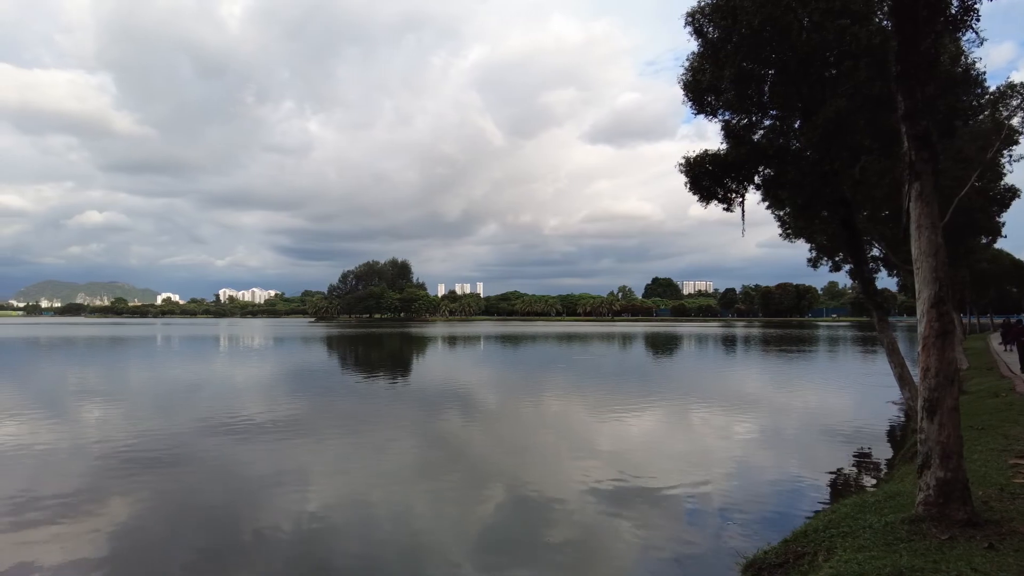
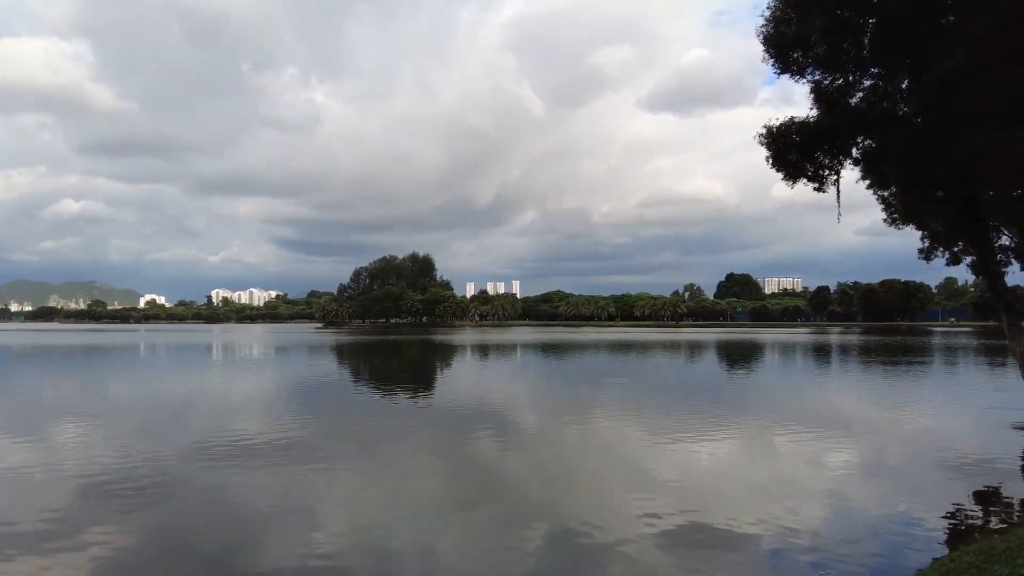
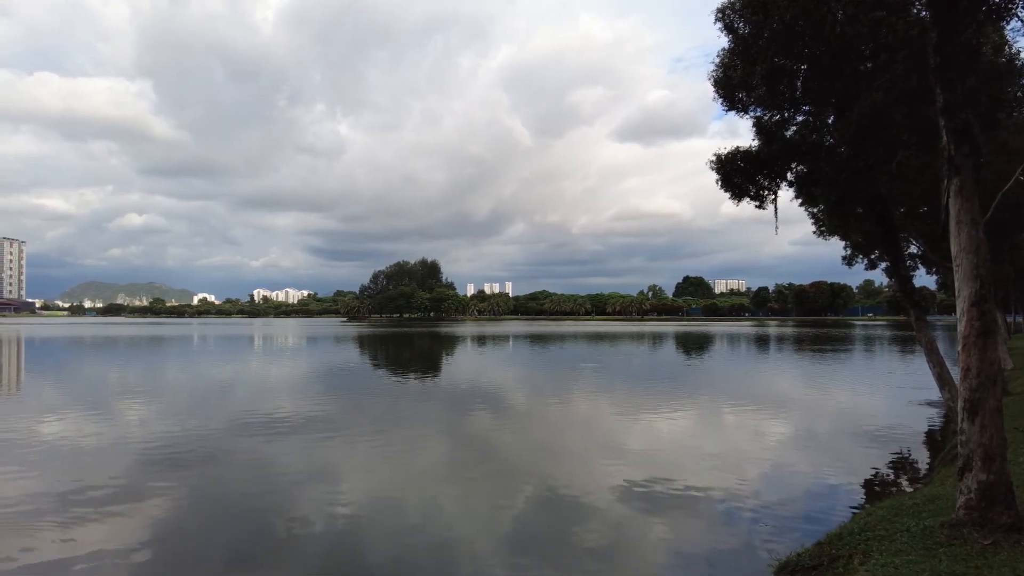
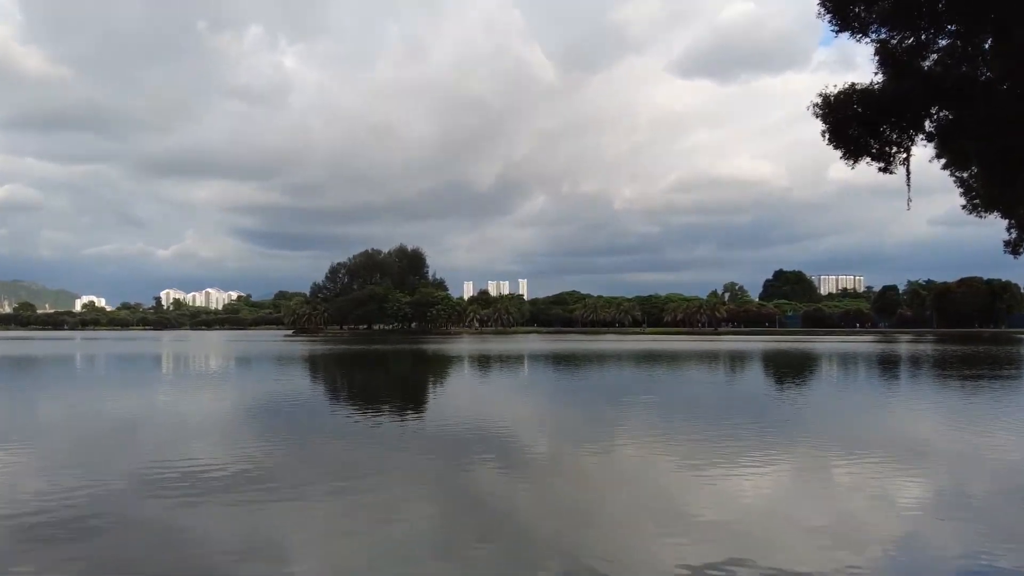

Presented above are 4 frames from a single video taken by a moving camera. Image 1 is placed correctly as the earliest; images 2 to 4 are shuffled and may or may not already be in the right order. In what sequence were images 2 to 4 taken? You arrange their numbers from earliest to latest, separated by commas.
3, 2, 4
